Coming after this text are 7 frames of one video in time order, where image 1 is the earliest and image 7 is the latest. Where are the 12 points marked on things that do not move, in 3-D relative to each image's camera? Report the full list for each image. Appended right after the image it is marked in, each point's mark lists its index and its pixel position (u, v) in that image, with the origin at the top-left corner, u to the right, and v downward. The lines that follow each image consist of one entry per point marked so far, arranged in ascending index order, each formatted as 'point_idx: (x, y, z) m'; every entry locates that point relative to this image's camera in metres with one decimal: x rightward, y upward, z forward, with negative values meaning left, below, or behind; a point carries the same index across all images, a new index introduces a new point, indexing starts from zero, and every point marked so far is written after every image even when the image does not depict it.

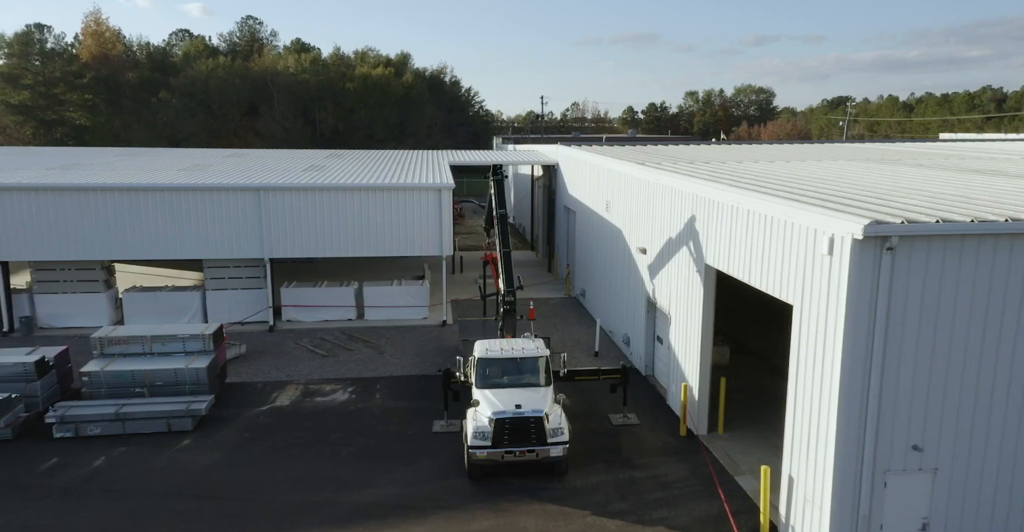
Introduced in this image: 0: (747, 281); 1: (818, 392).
0: (+3.9, -0.2, +11.0) m
1: (+4.1, -1.7, +8.9) m
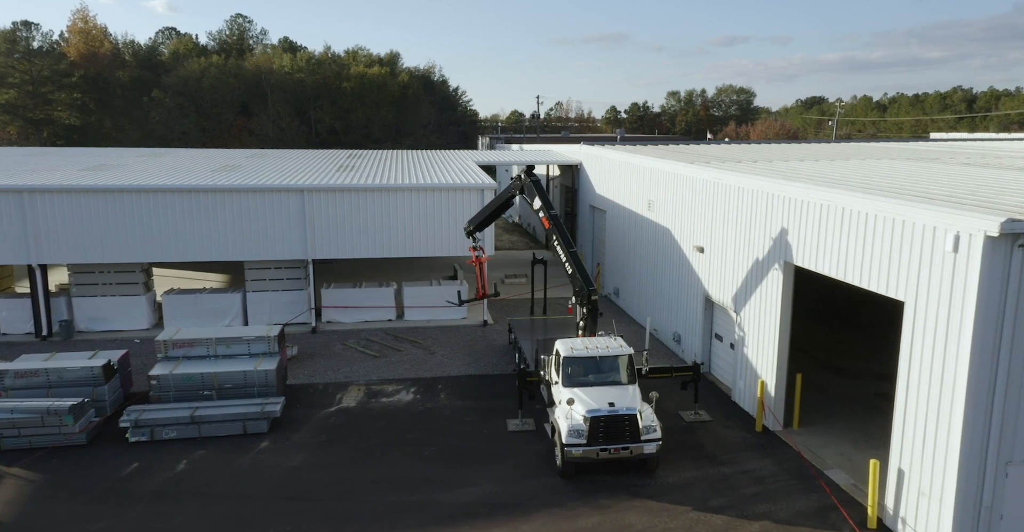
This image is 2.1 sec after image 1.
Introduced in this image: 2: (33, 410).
0: (+5.6, -0.2, +11.2) m
1: (+5.8, -1.6, +9.1) m
2: (-9.1, -2.7, +12.8) m
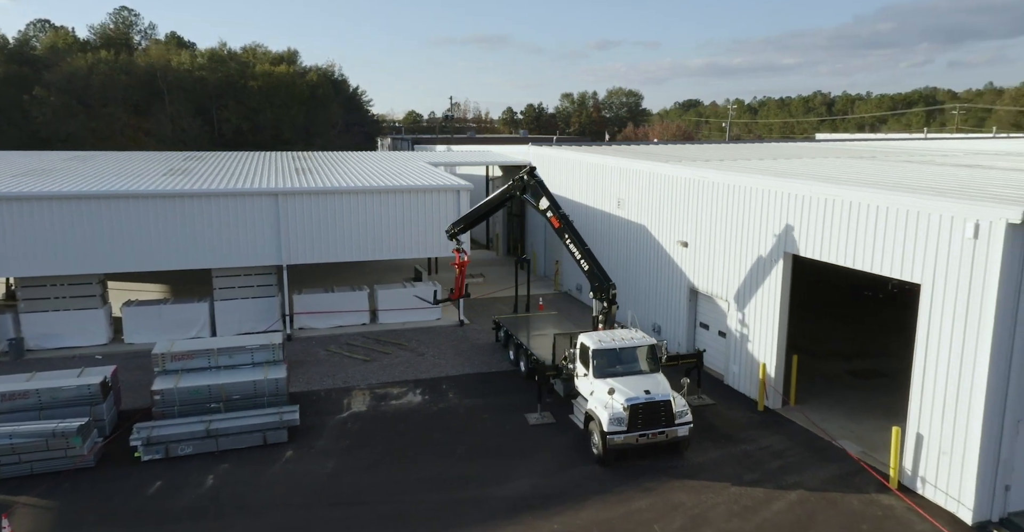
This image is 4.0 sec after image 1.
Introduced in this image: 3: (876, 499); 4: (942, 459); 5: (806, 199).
0: (+6.3, 0.0, +12.4) m
1: (+6.9, -1.4, +10.3) m
2: (-8.4, -2.9, +11.8) m
3: (+6.1, -3.9, +11.1) m
4: (+6.8, -3.1, +10.6) m
5: (+5.9, +1.4, +13.6) m
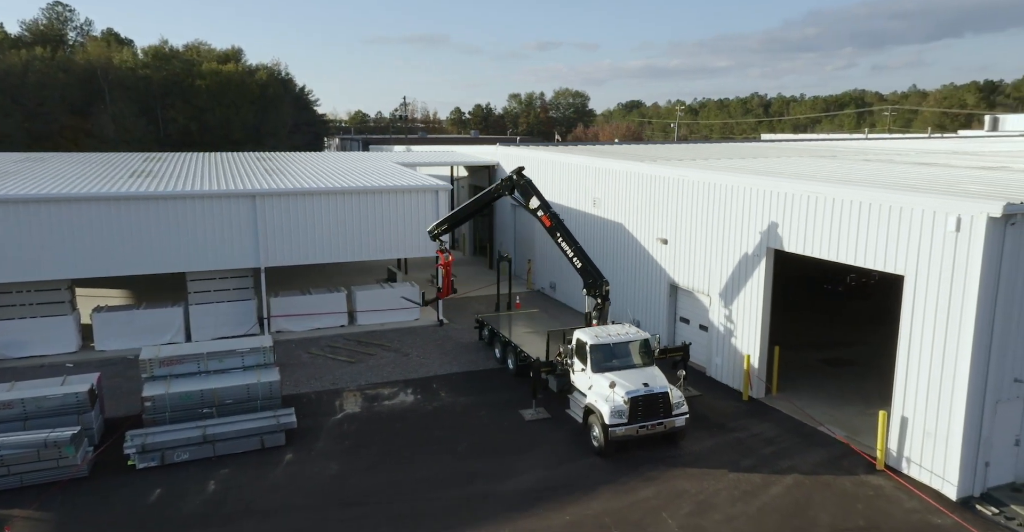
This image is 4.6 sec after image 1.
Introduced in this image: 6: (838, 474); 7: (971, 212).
0: (+6.3, +0.1, +13.0) m
1: (+7.0, -1.3, +11.0) m
2: (-8.3, -3.0, +11.4) m
3: (+6.2, -3.7, +11.8) m
4: (+7.0, -2.9, +11.3) m
5: (+5.9, +1.5, +14.2) m
6: (+5.9, -3.7, +12.0) m
7: (+7.1, +0.8, +10.4) m
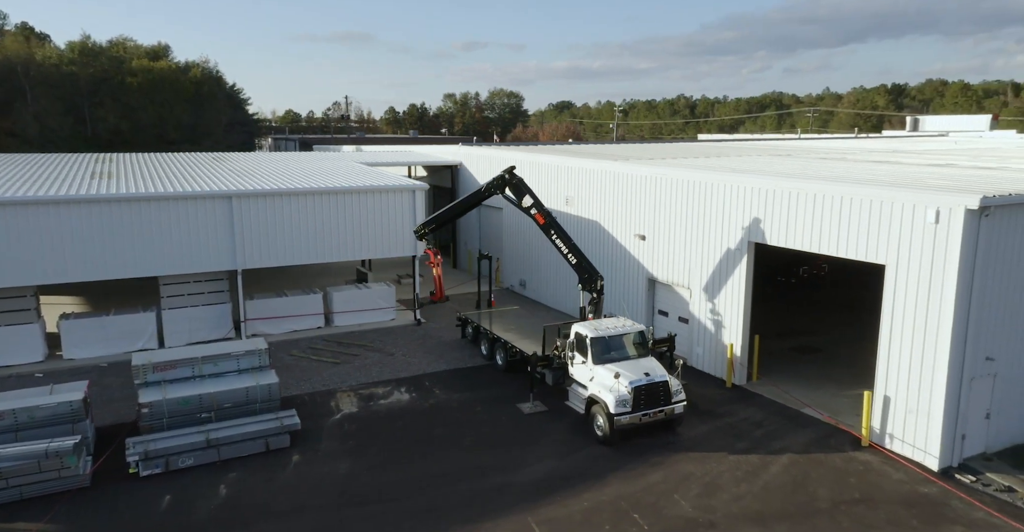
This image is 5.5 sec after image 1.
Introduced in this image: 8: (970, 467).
0: (+6.4, +0.3, +13.9) m
1: (+7.3, -1.1, +12.0) m
2: (-7.9, -3.1, +11.0) m
3: (+6.5, -3.6, +12.6) m
4: (+7.3, -2.8, +12.3) m
5: (+5.8, +1.7, +15.0) m
6: (+6.1, -3.6, +12.9) m
7: (+7.4, +1.0, +11.3) m
8: (+8.2, -3.6, +11.9) m
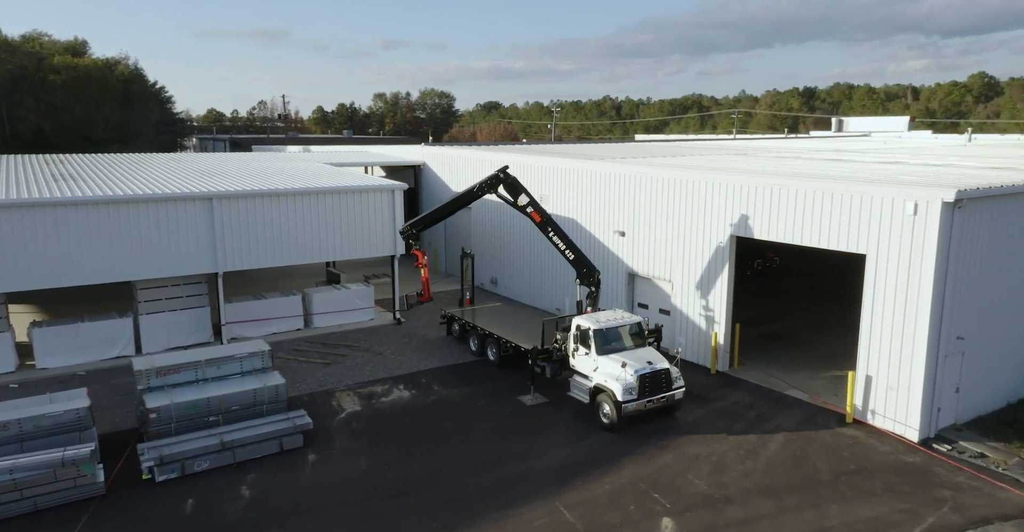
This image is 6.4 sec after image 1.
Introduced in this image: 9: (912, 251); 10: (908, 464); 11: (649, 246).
0: (+6.5, +0.5, +14.9) m
1: (+7.6, -0.9, +13.1) m
2: (-7.5, -3.1, +10.6) m
3: (+6.7, -3.4, +13.7) m
4: (+7.5, -2.5, +13.4) m
5: (+5.7, +1.8, +16.0) m
6: (+6.3, -3.4, +13.9) m
7: (+7.7, +1.3, +12.5) m
8: (+8.5, -3.3, +13.1) m
9: (+7.6, +0.3, +12.8) m
10: (+7.2, -3.6, +12.3) m
11: (+4.0, +0.6, +19.3) m
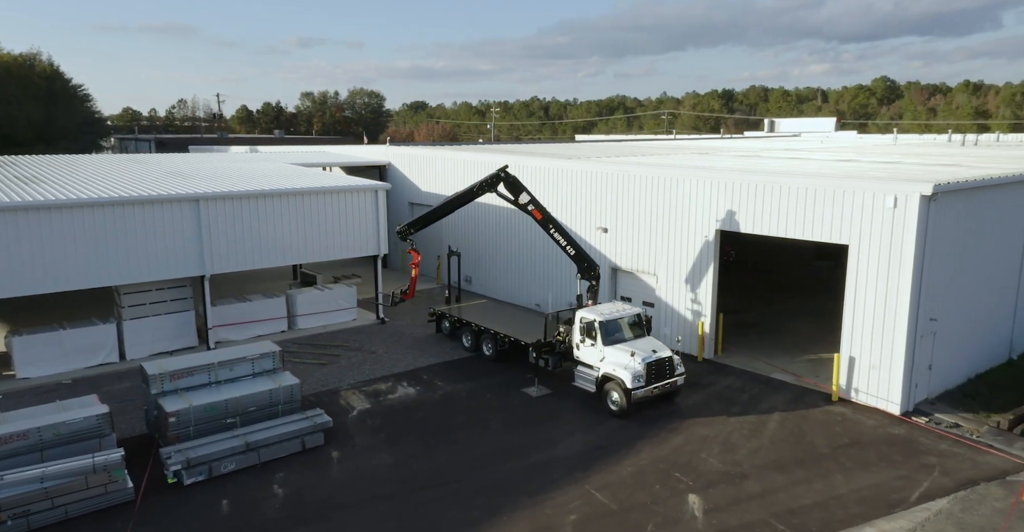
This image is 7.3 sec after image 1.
0: (+6.6, +0.7, +16.0) m
1: (+7.9, -0.7, +14.3) m
2: (-6.8, -3.2, +10.4) m
3: (+7.0, -3.2, +14.8) m
4: (+7.8, -2.3, +14.6) m
5: (+5.7, +2.0, +17.0) m
6: (+6.6, -3.2, +14.9) m
7: (+8.0, +1.5, +13.7) m
8: (+8.8, -3.1, +14.4) m
9: (+7.9, +0.5, +14.0) m
10: (+7.7, -3.4, +13.4) m
11: (+3.7, +0.7, +20.2) m
